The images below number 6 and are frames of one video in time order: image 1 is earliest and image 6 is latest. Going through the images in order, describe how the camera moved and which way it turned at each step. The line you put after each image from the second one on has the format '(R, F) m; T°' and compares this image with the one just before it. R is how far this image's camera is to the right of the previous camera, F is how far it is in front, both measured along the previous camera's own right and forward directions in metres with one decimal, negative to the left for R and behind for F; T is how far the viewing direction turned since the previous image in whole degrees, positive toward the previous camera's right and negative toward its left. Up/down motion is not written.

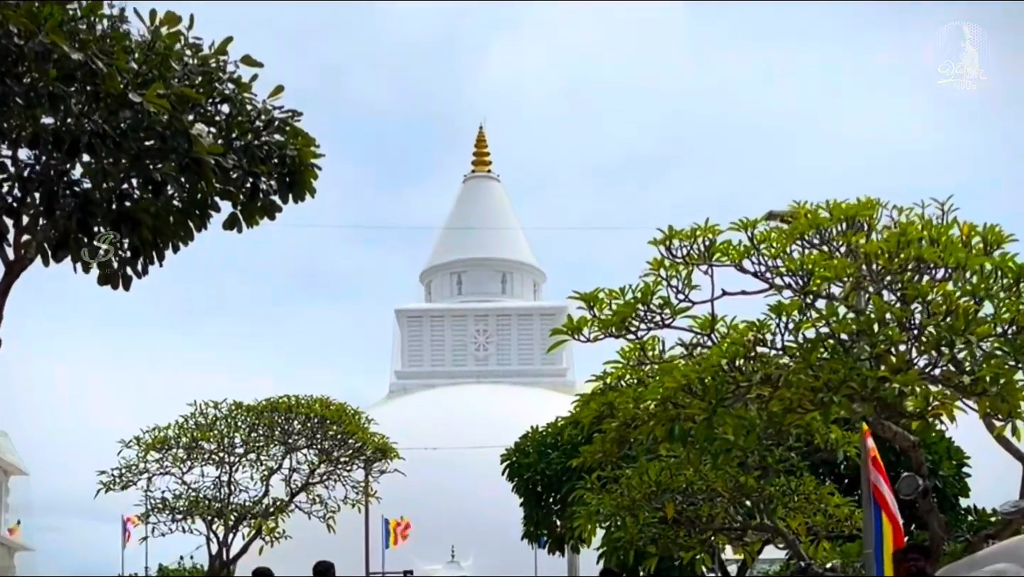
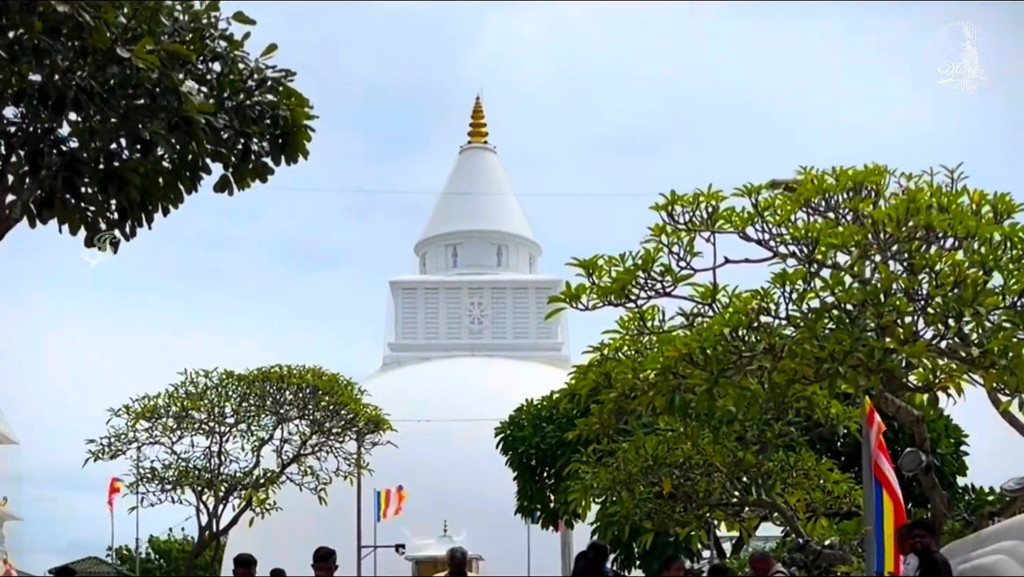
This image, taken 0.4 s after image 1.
(0.0, +0.3) m; 0°
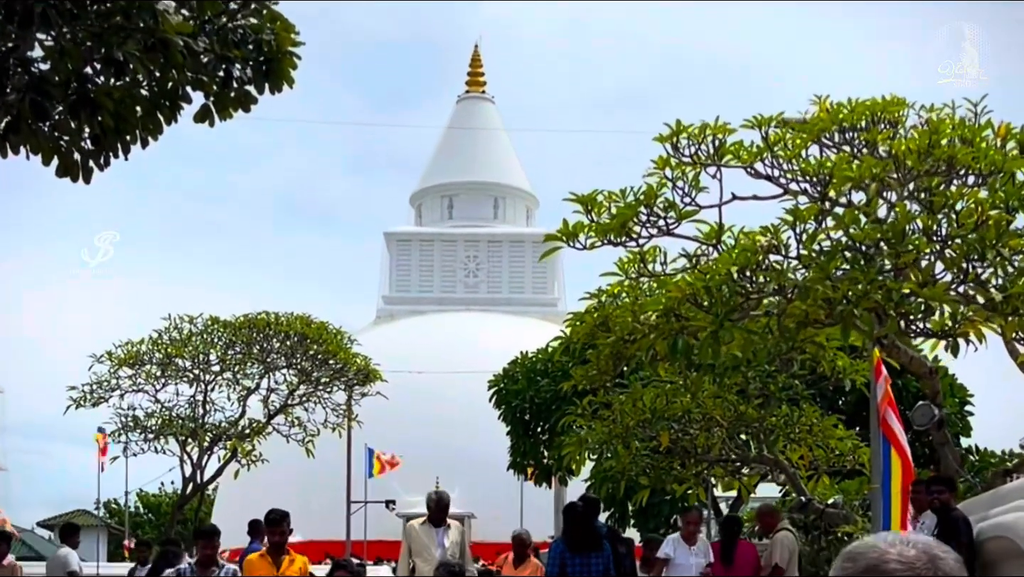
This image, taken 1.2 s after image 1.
(0.0, +0.7) m; 0°
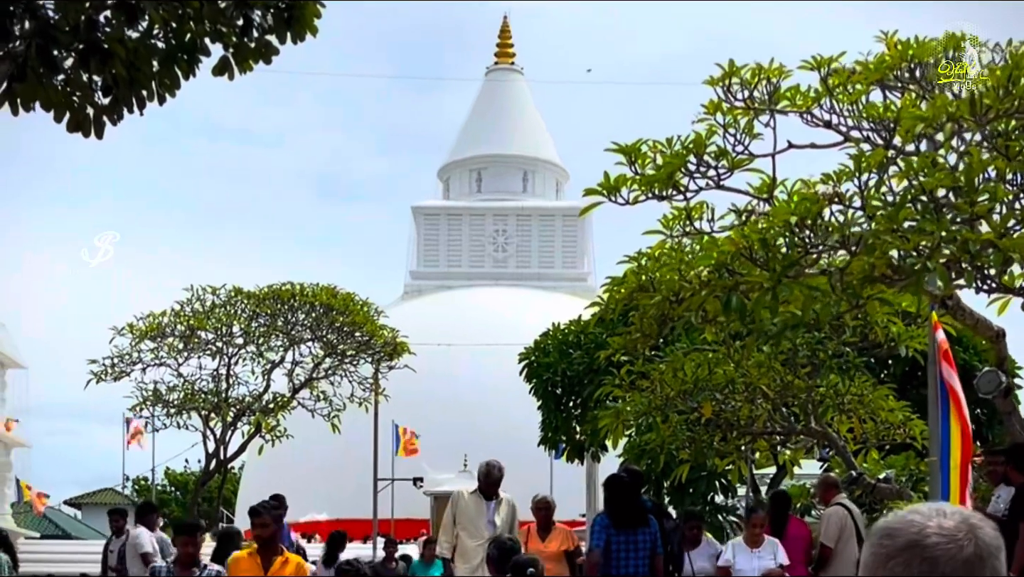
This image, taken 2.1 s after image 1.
(-0.1, +0.8) m; -1°
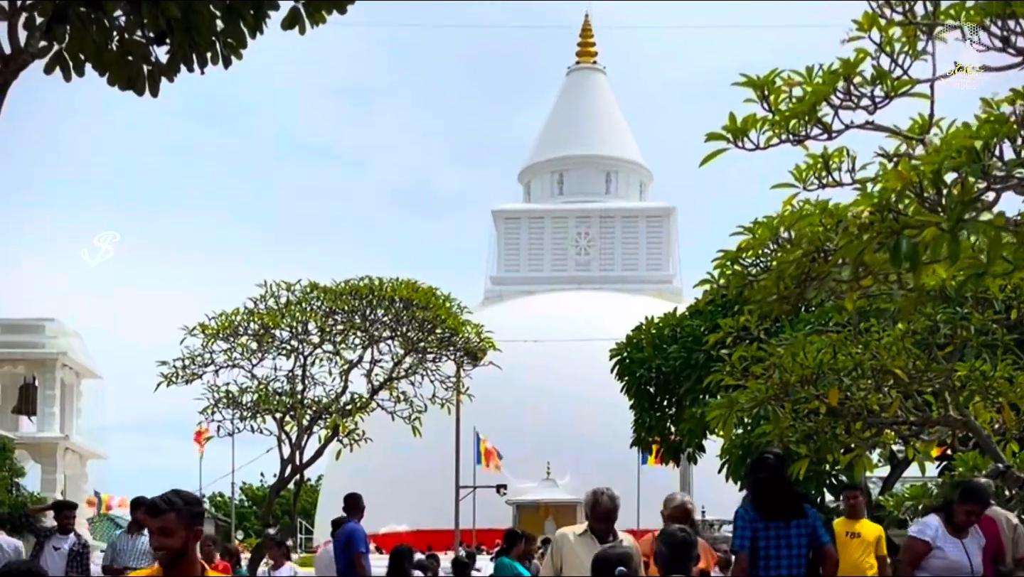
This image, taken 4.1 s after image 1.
(-0.2, +1.5) m; -3°
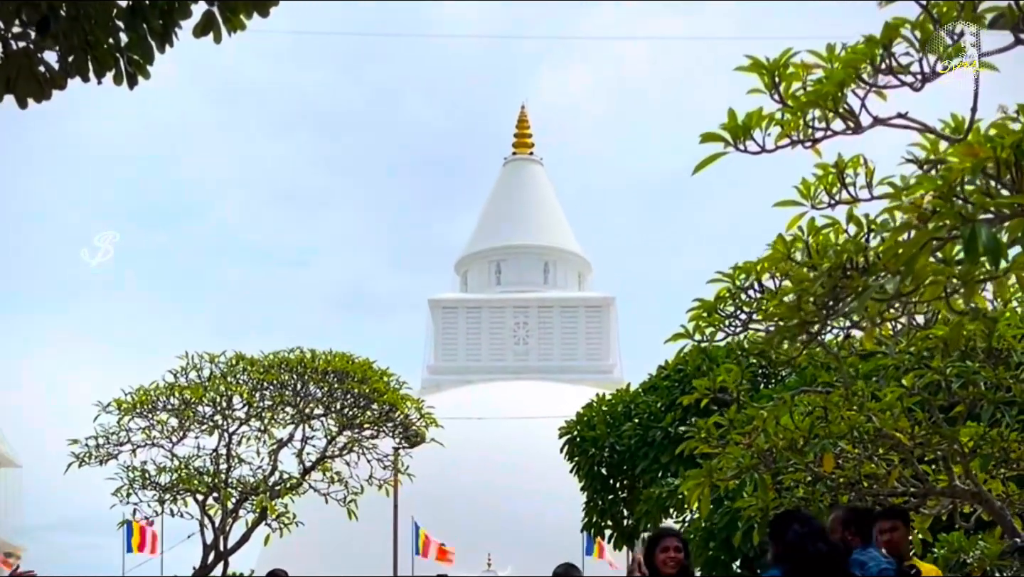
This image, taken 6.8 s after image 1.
(-0.1, +1.6) m; +2°
